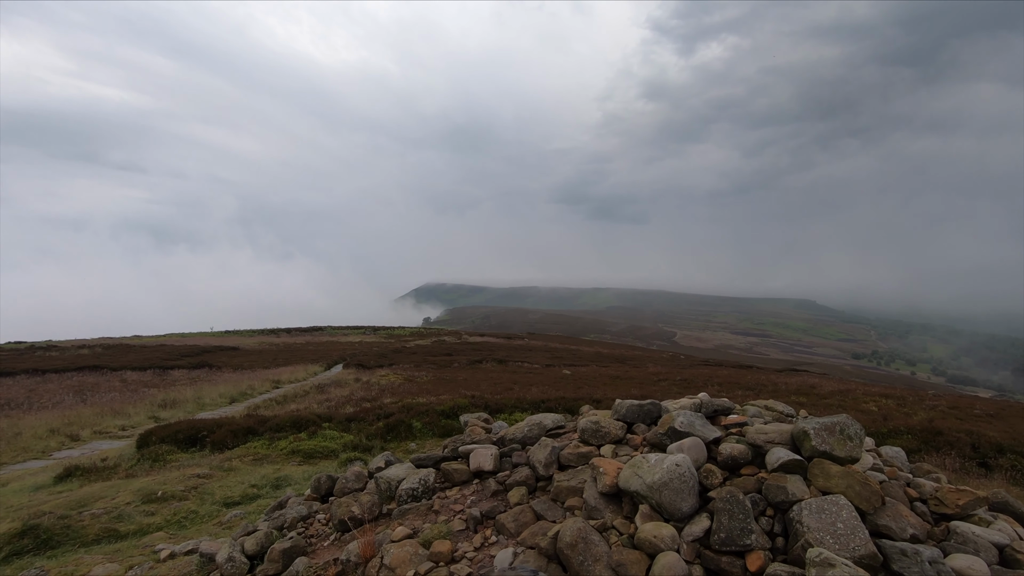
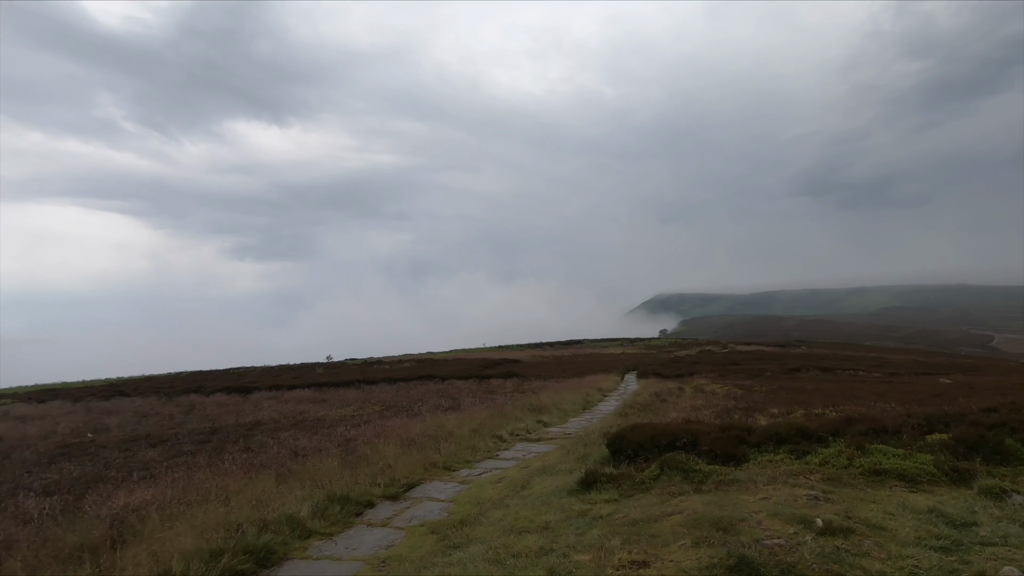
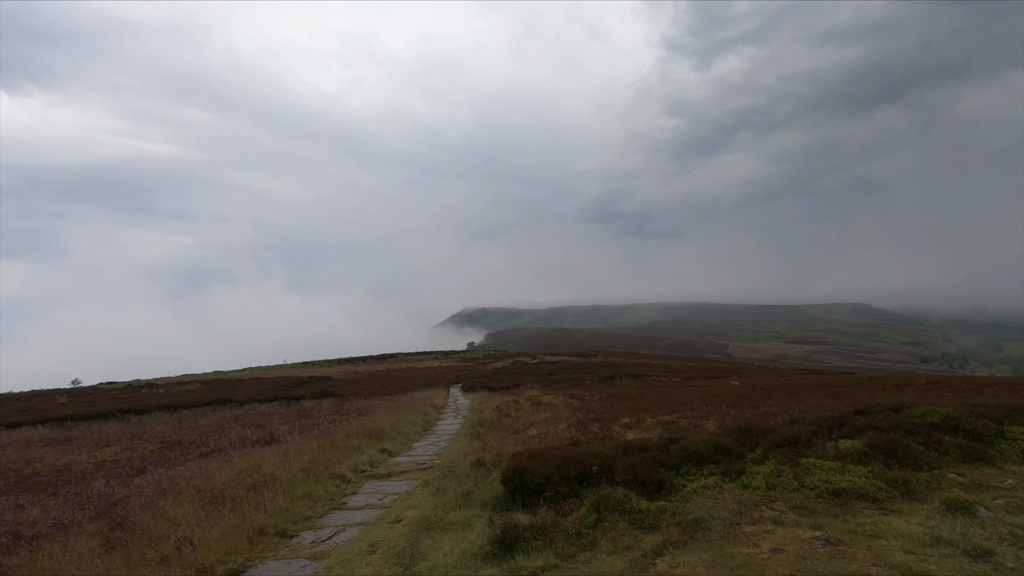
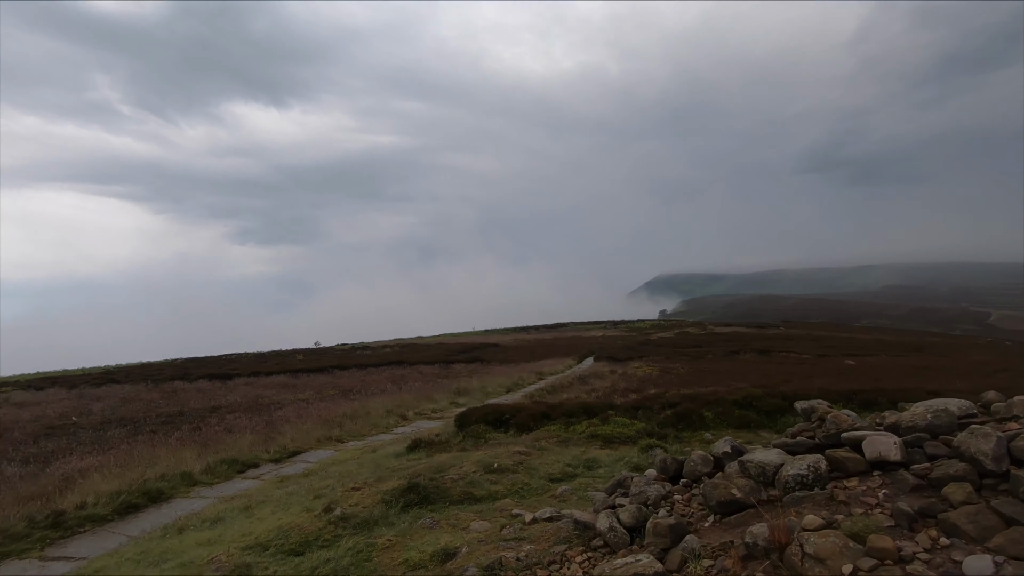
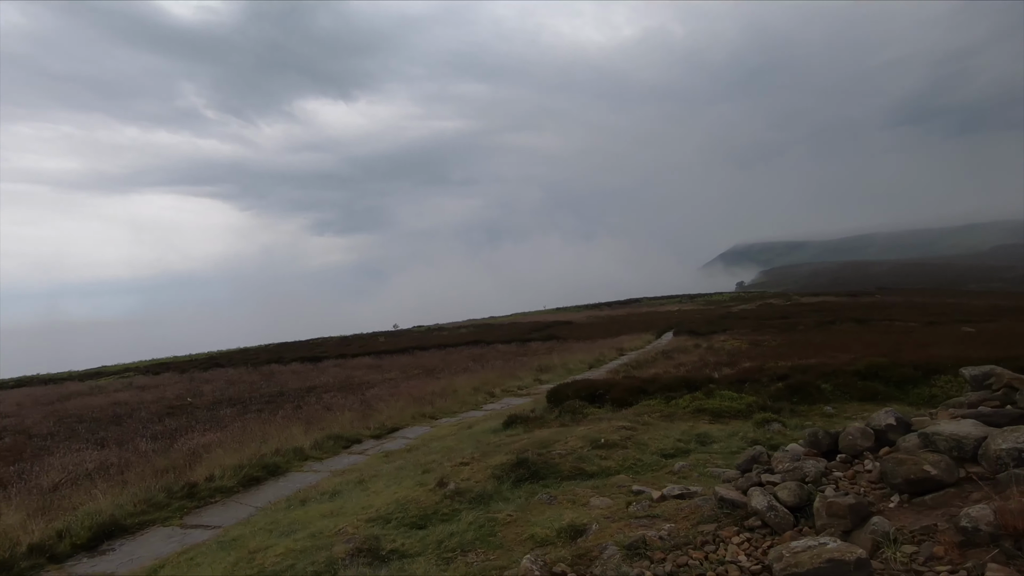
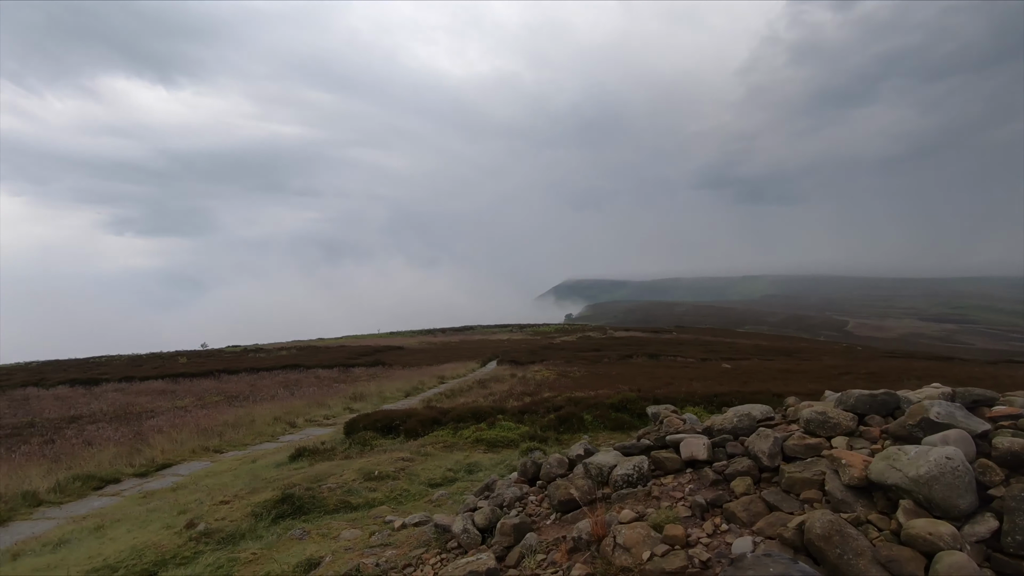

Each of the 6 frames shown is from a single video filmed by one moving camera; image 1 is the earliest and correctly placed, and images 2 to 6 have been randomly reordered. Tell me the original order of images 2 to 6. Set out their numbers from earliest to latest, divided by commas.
6, 4, 5, 2, 3
